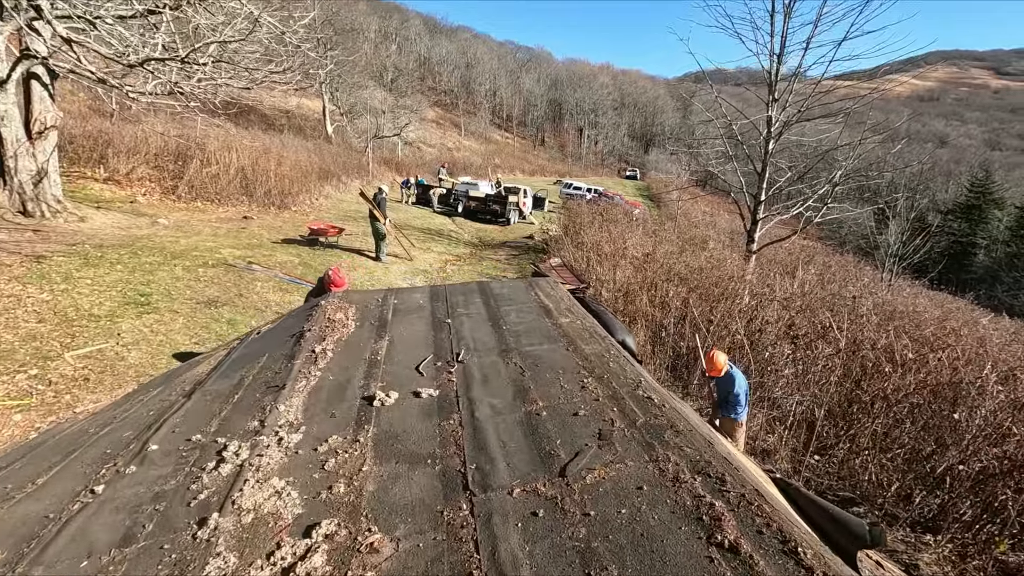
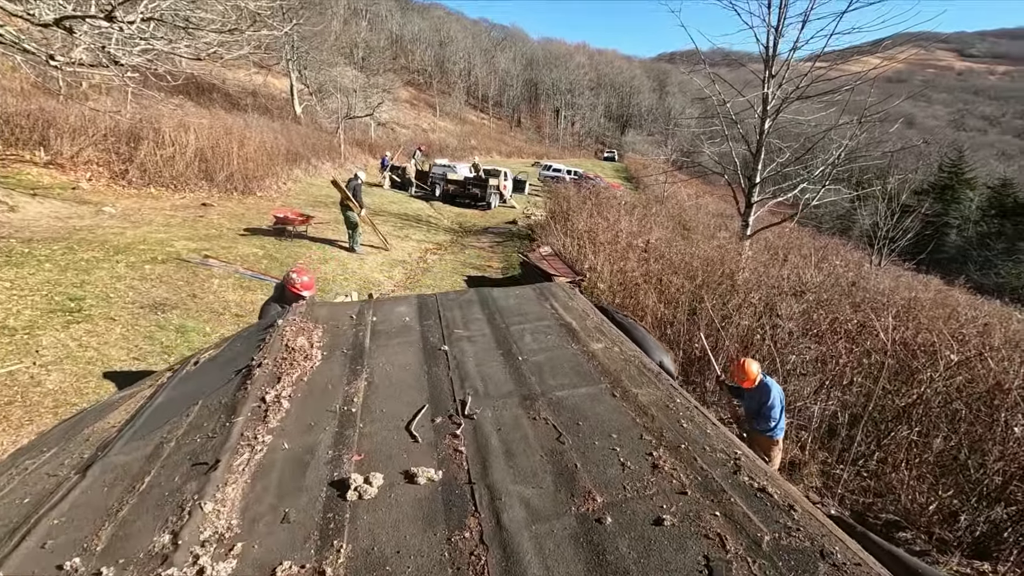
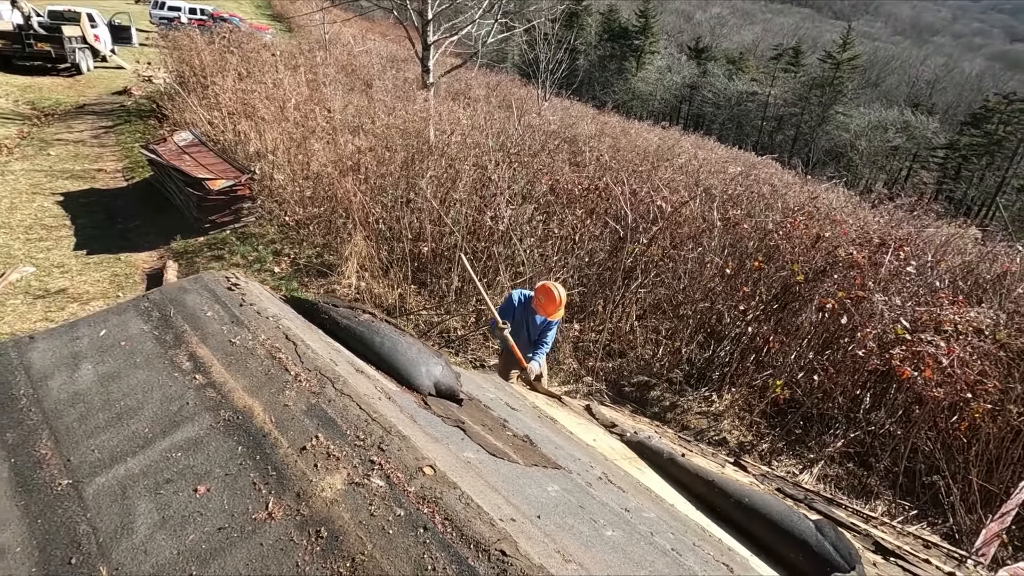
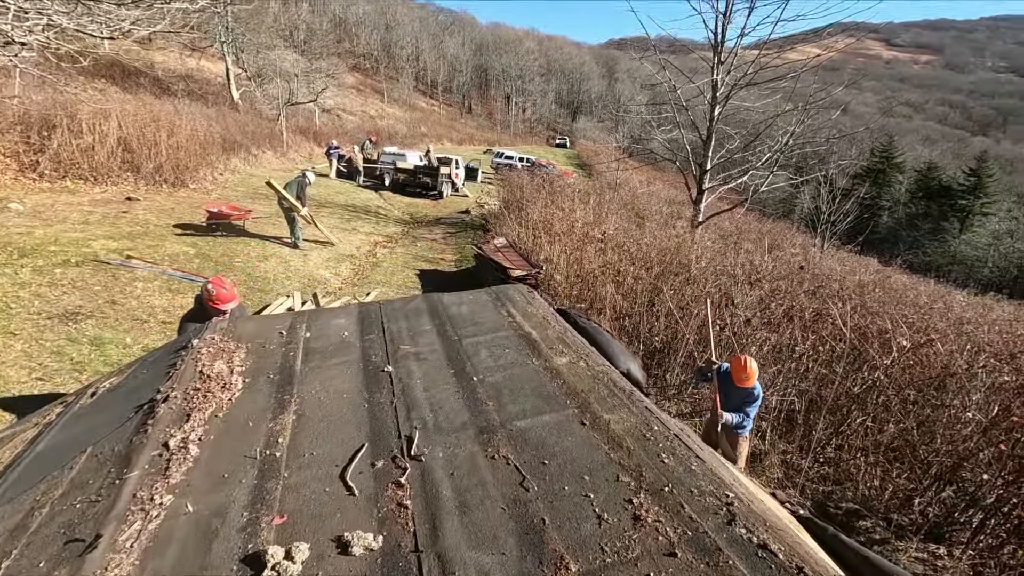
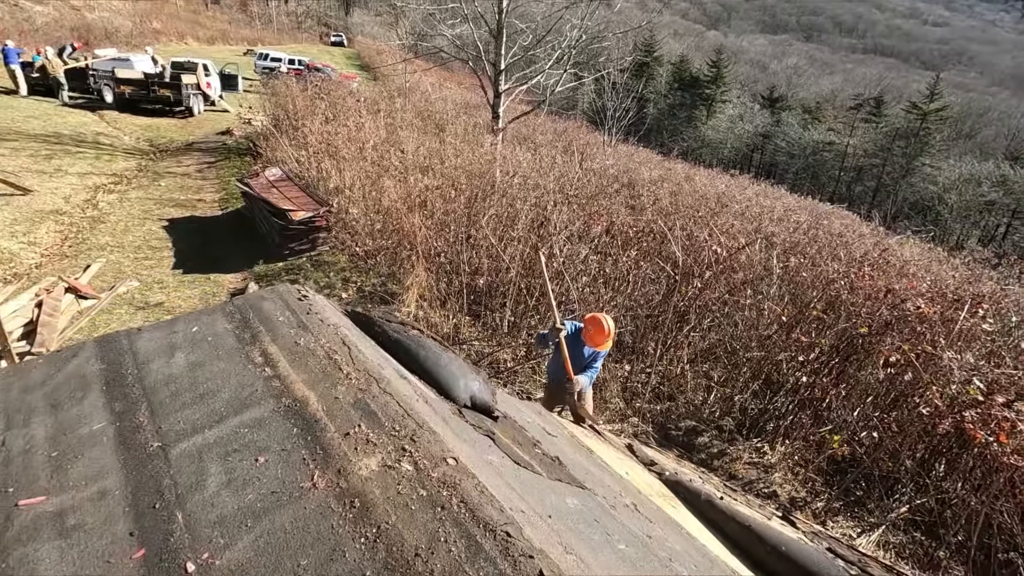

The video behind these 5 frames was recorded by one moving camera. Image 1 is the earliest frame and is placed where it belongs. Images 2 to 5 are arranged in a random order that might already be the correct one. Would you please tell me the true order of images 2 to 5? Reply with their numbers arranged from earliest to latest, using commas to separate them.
2, 4, 5, 3
